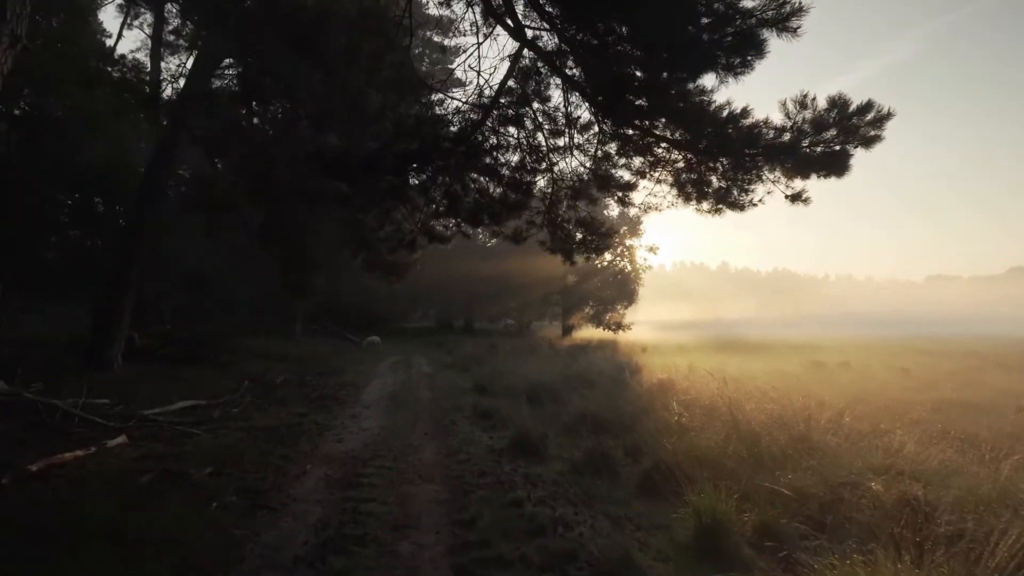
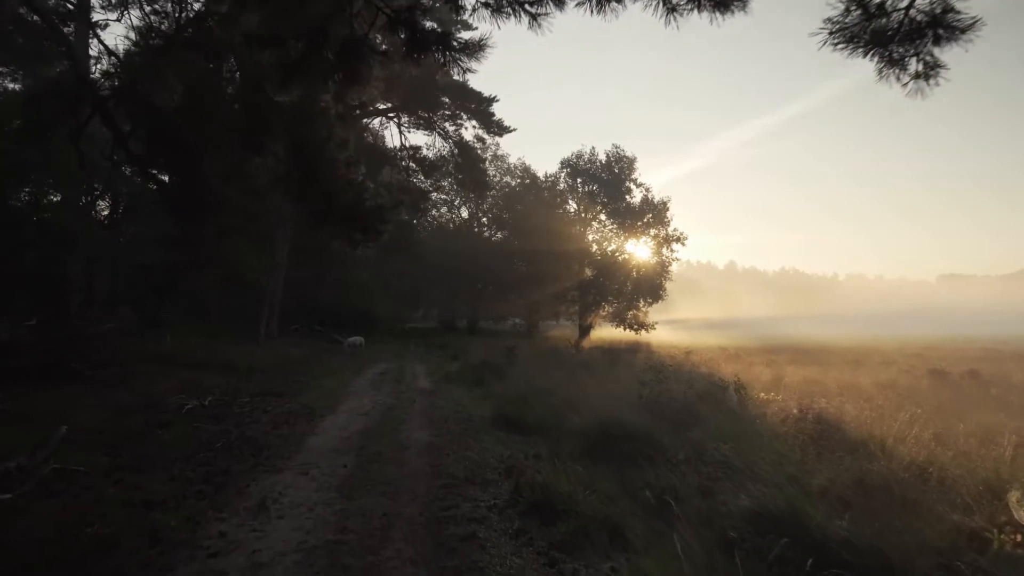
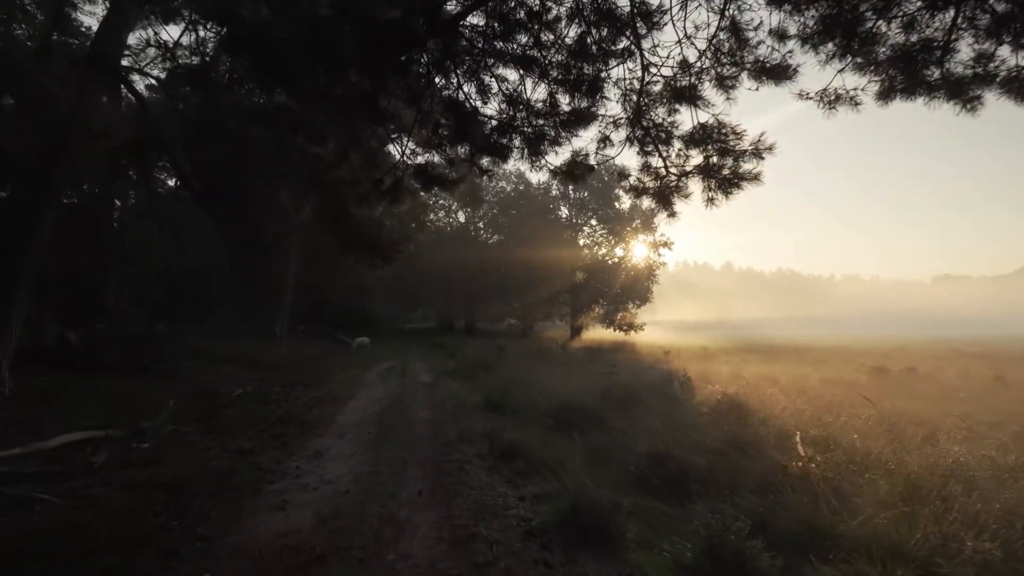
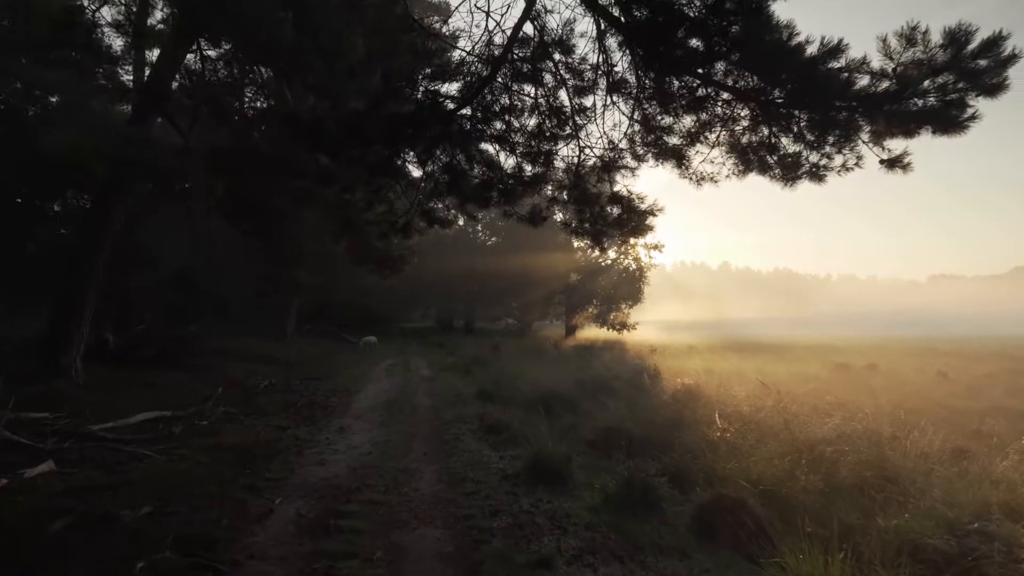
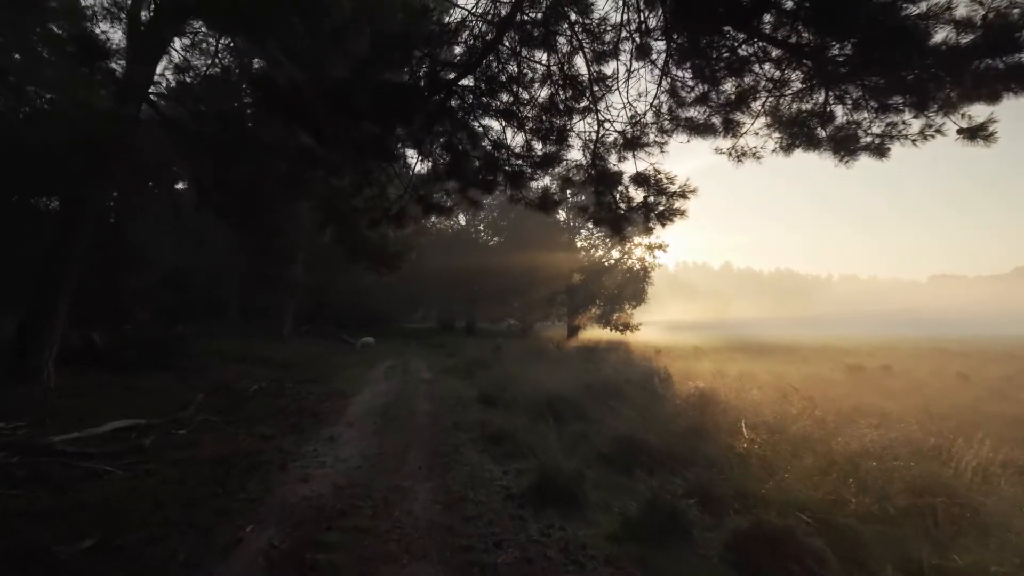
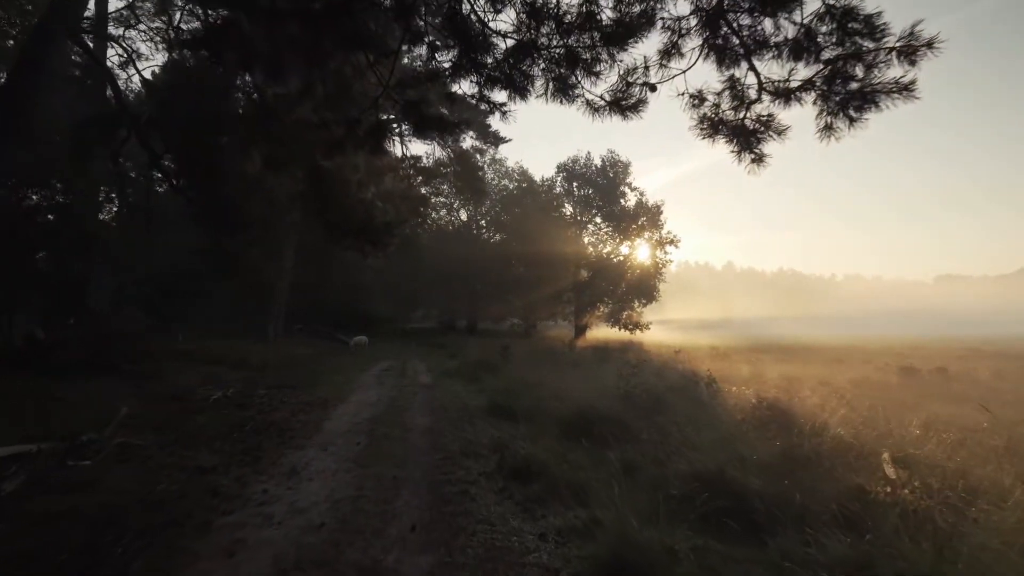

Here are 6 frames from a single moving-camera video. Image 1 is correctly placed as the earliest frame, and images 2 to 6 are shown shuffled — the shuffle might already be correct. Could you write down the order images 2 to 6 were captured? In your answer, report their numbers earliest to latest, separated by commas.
4, 5, 3, 6, 2
